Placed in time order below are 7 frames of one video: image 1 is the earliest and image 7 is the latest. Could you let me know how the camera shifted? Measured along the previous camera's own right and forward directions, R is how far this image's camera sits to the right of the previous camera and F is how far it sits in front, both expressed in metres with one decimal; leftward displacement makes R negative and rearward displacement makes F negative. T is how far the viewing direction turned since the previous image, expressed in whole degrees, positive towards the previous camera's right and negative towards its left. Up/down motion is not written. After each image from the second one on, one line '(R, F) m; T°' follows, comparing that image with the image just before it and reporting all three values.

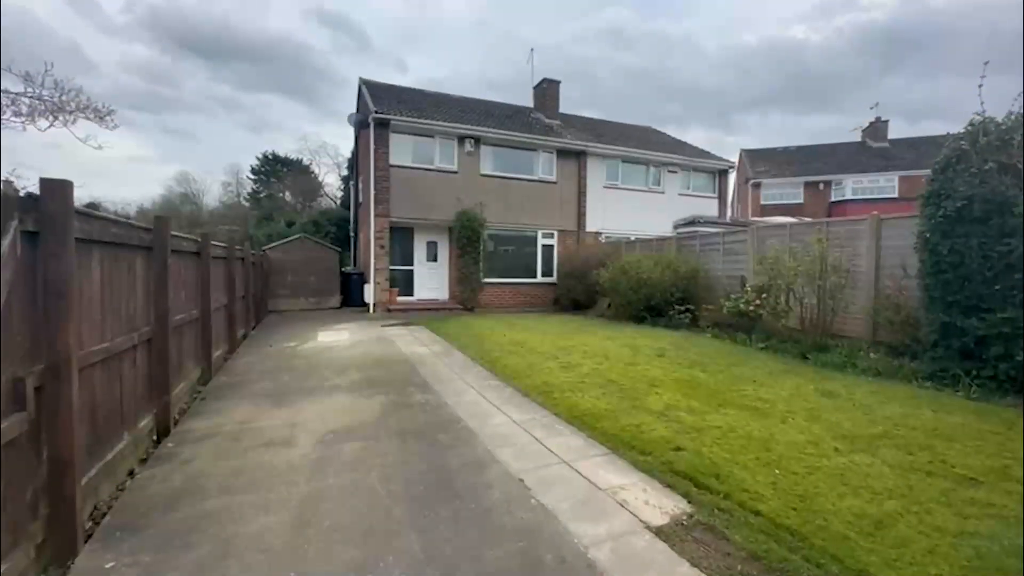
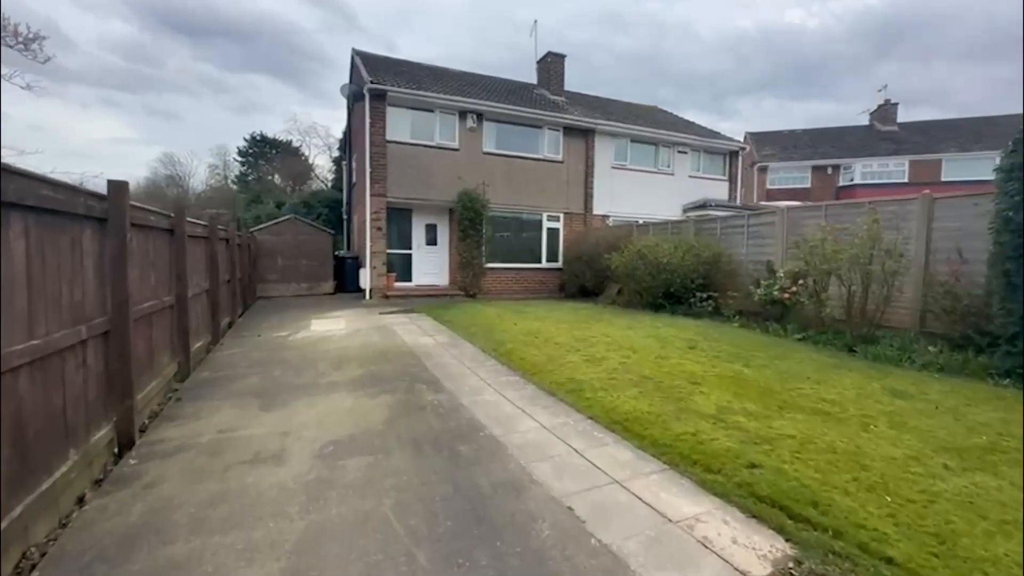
(-0.3, +0.7) m; +1°
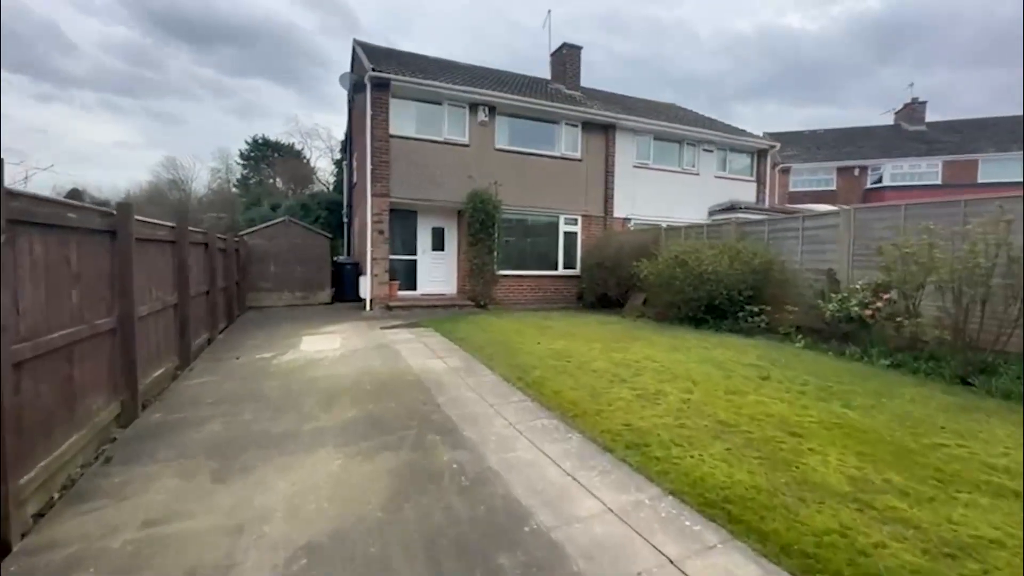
(-0.3, +1.1) m; 0°
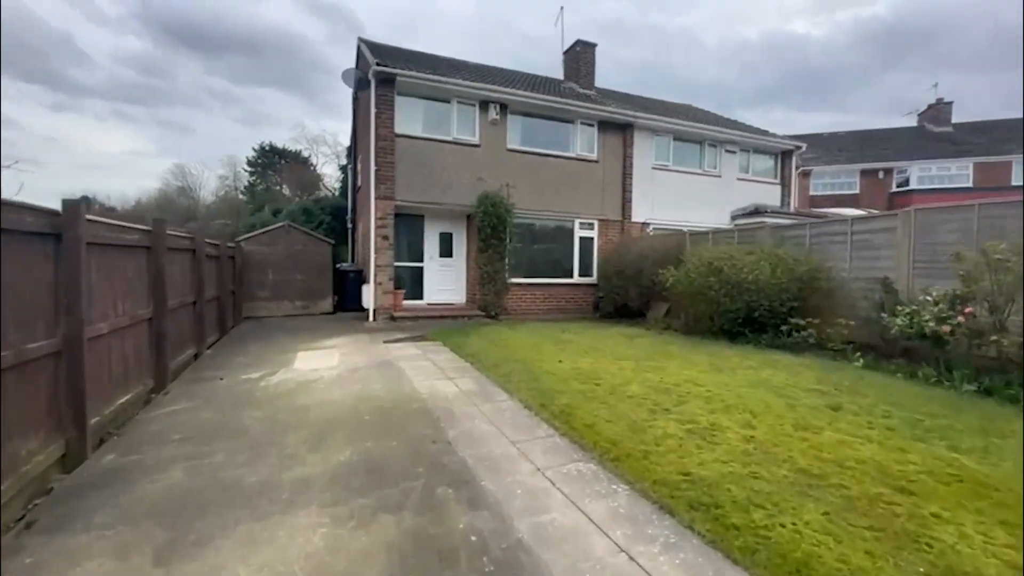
(-0.2, +0.7) m; -1°
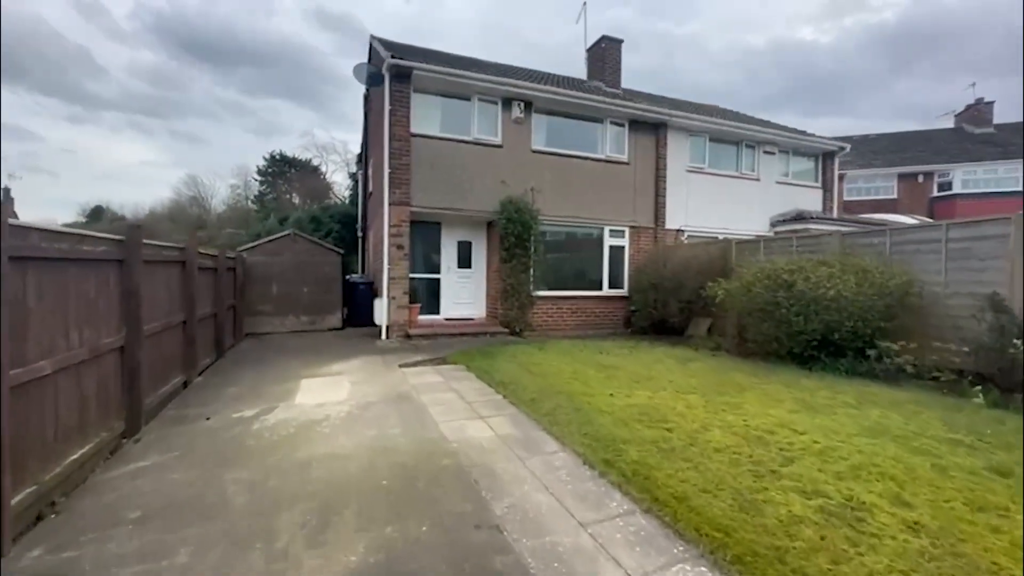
(-0.4, +0.9) m; -1°
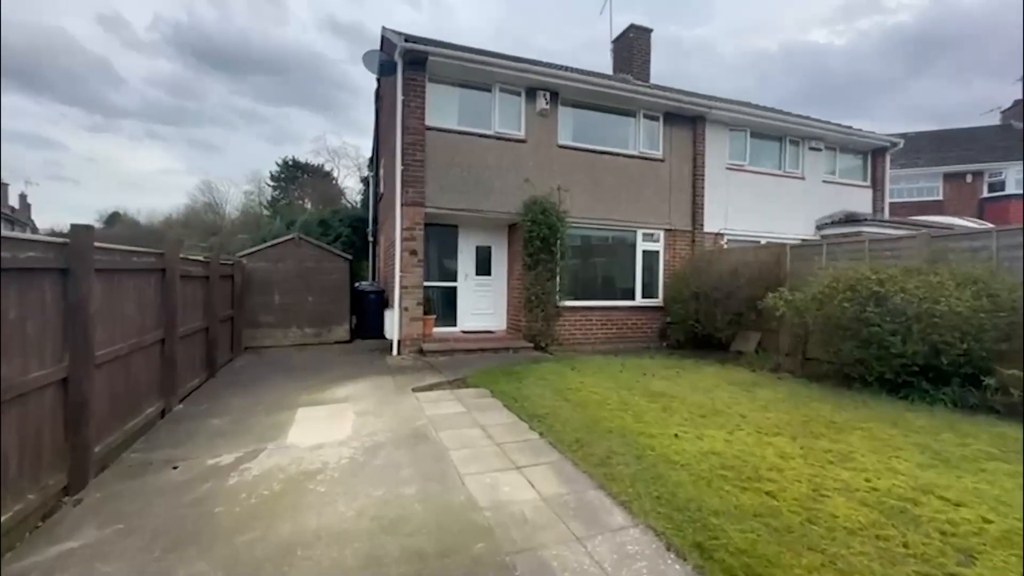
(-0.3, +0.9) m; -1°
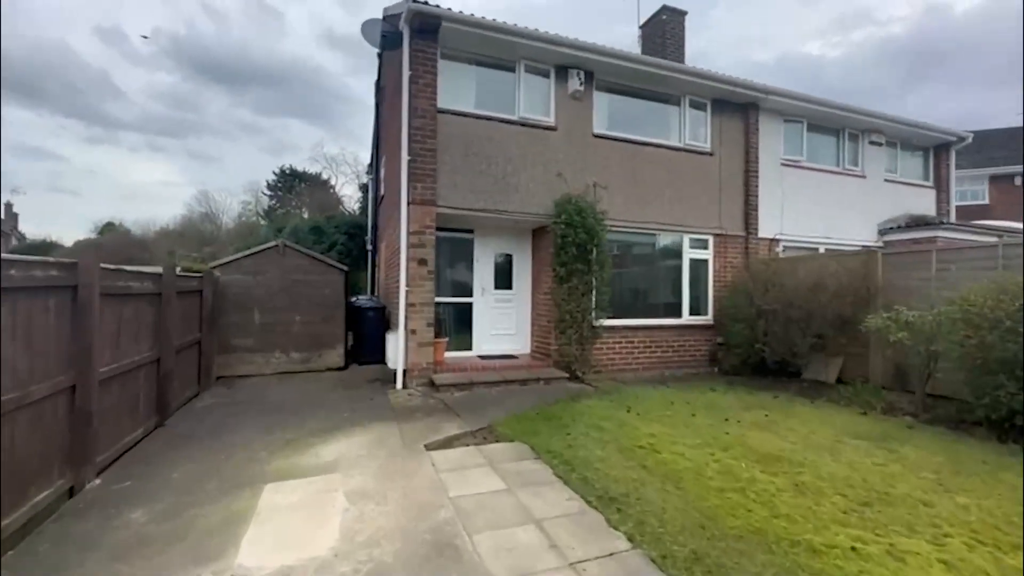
(-0.5, +1.4) m; 0°
